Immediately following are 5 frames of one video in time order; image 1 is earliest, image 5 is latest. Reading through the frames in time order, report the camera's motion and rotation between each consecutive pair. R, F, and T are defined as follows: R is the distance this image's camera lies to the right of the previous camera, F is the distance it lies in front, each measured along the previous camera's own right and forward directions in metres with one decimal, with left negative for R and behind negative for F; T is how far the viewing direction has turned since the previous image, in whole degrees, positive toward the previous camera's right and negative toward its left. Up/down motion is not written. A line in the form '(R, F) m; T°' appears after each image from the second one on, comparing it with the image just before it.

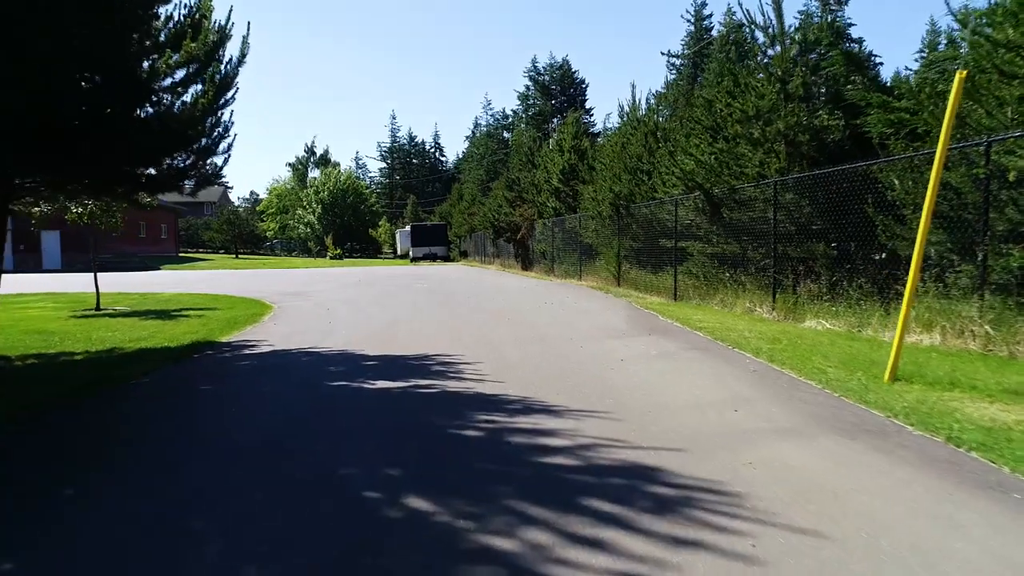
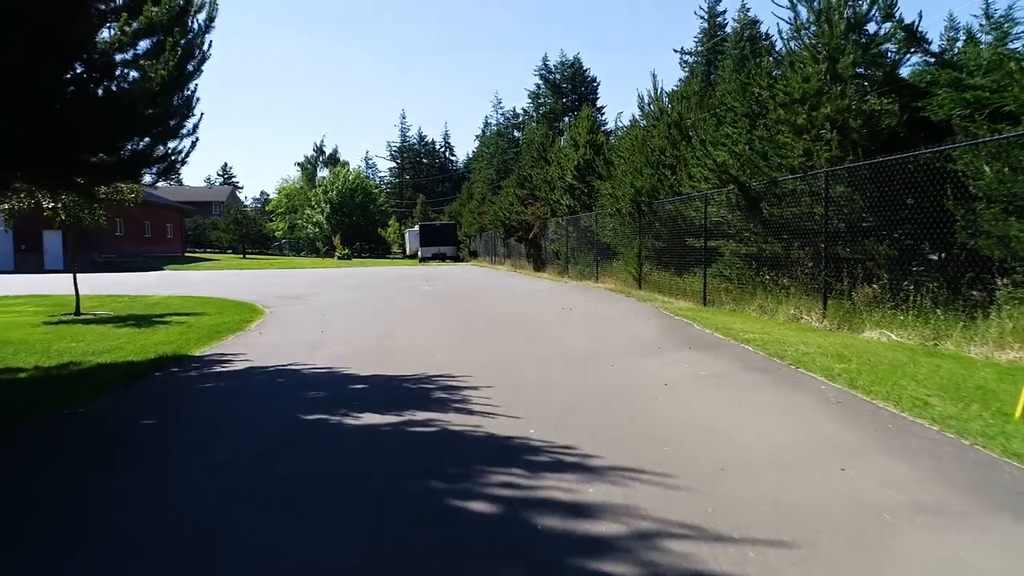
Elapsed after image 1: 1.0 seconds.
(-0.1, +1.5) m; -1°
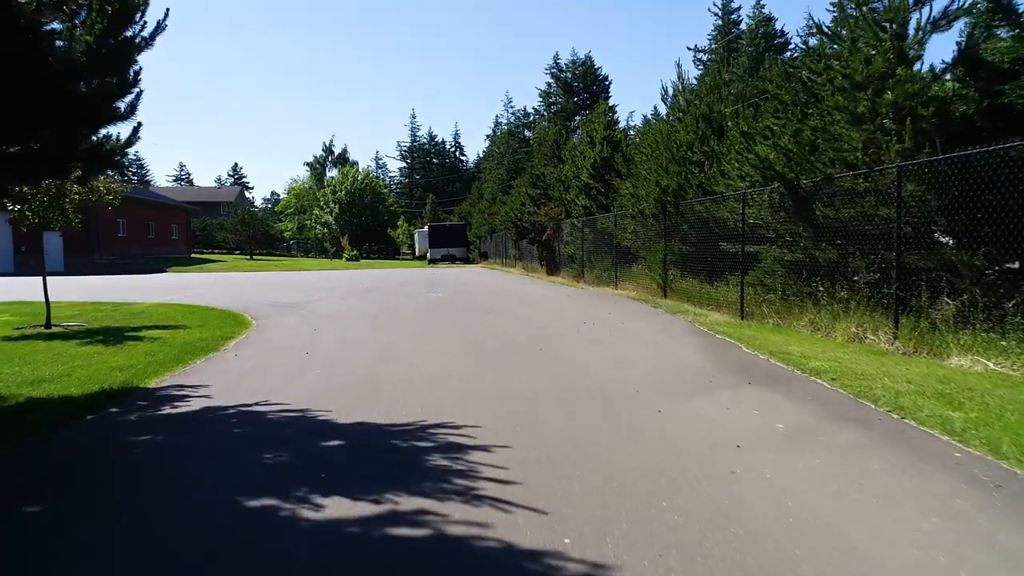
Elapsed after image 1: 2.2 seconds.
(-0.1, +1.6) m; -1°
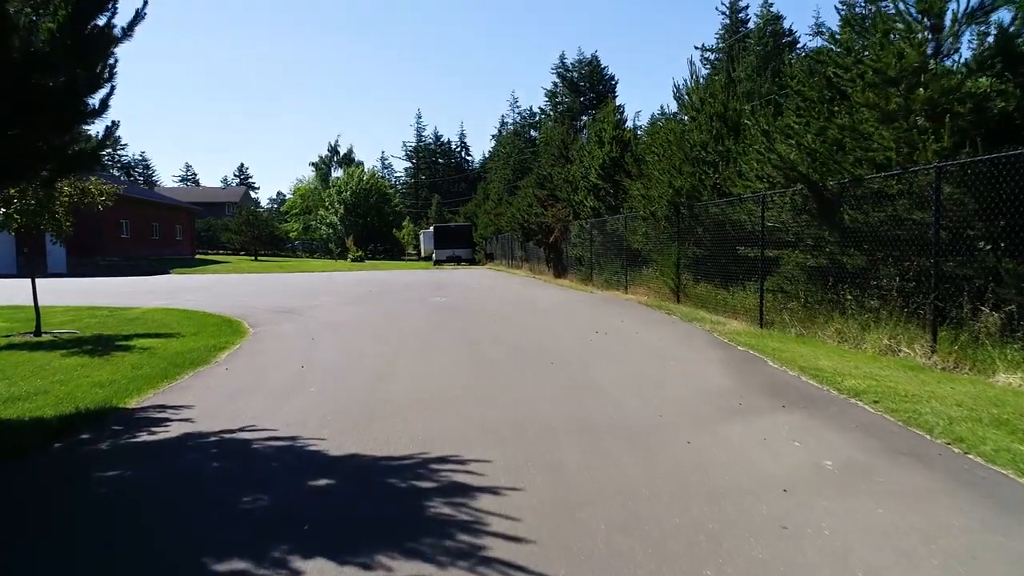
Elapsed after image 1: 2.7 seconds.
(0.0, +0.6) m; 0°
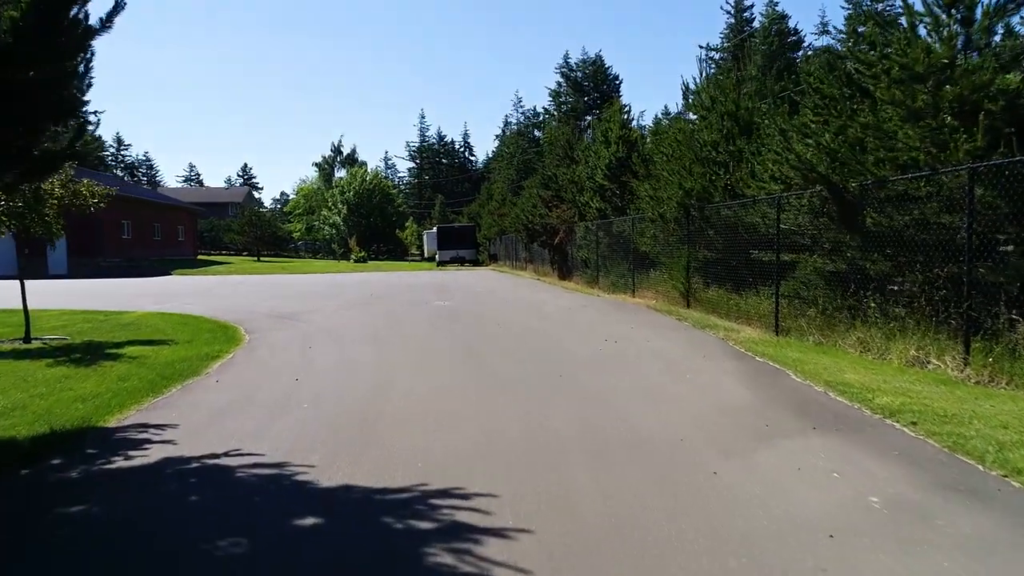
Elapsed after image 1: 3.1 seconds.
(0.0, +0.5) m; 0°
